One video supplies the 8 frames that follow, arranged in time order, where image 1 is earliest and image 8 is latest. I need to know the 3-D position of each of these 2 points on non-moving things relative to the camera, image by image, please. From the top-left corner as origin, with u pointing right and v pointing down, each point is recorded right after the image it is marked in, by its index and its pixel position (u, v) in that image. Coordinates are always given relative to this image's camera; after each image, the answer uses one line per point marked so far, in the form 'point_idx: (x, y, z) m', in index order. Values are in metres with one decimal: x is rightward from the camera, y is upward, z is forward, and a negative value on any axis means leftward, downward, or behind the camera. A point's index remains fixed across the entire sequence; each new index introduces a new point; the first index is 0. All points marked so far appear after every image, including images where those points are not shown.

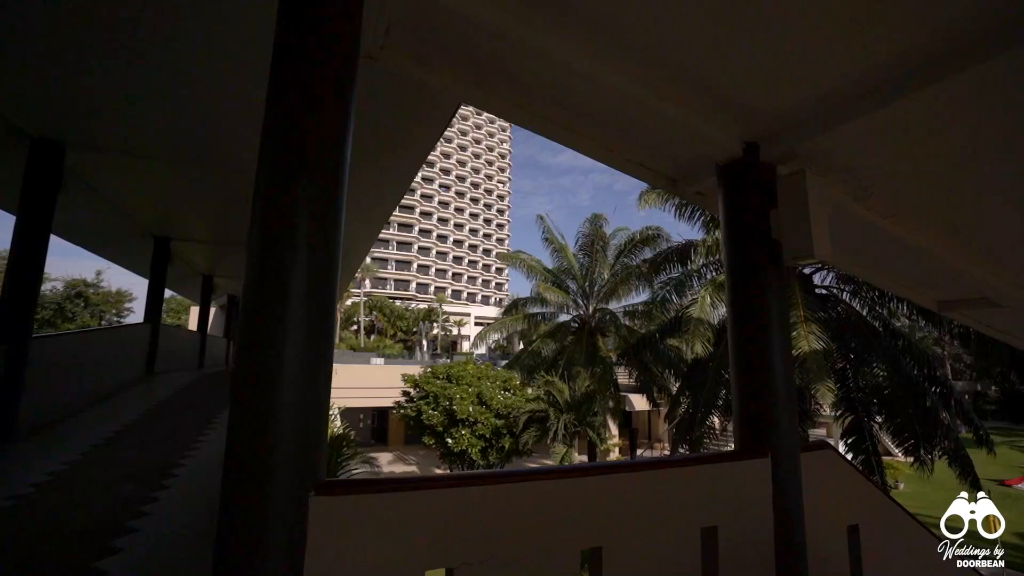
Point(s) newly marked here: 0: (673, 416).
0: (+3.3, -2.6, +10.4) m
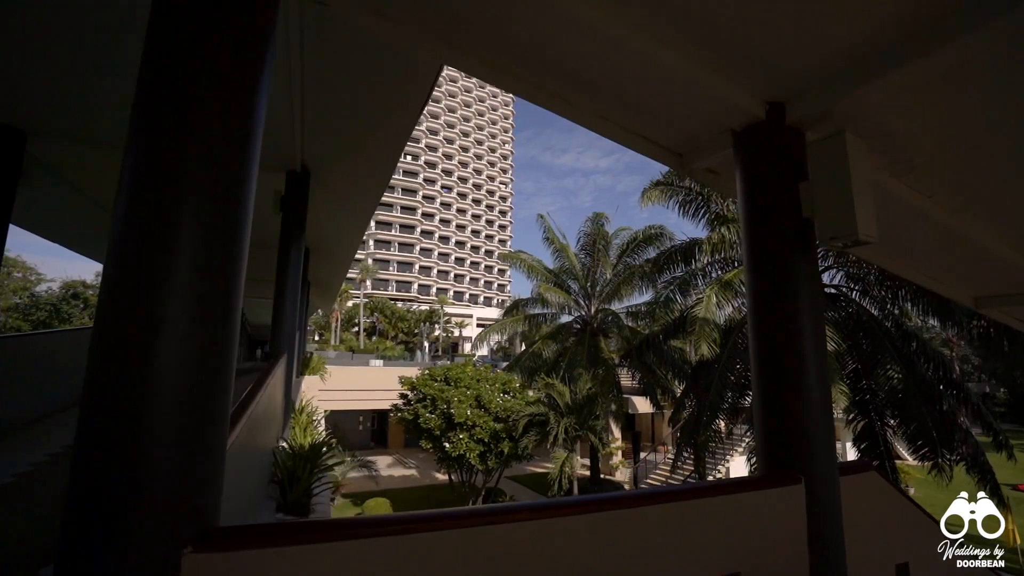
0: (+3.3, -2.6, +10.1) m
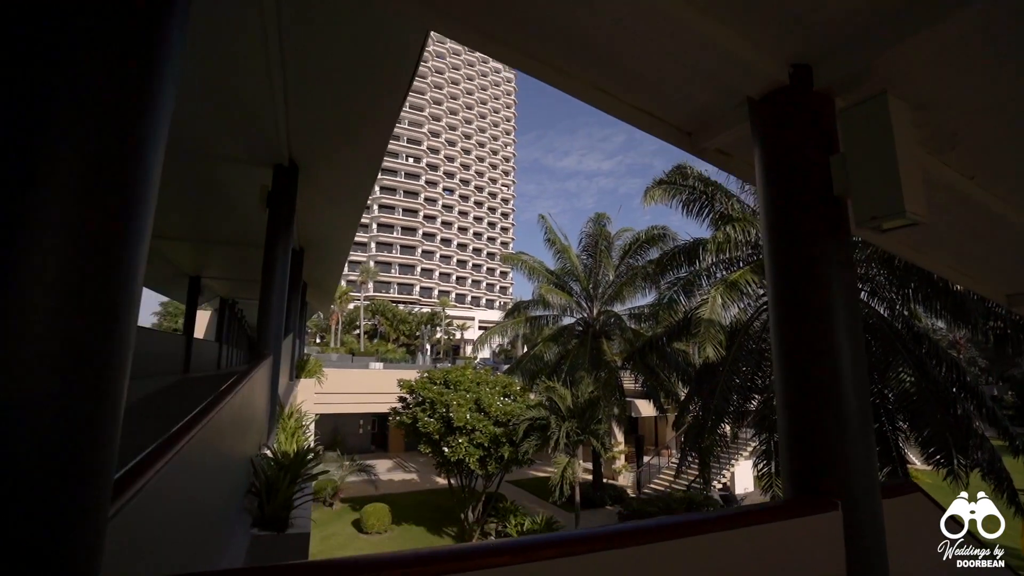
0: (+3.3, -2.6, +9.8) m
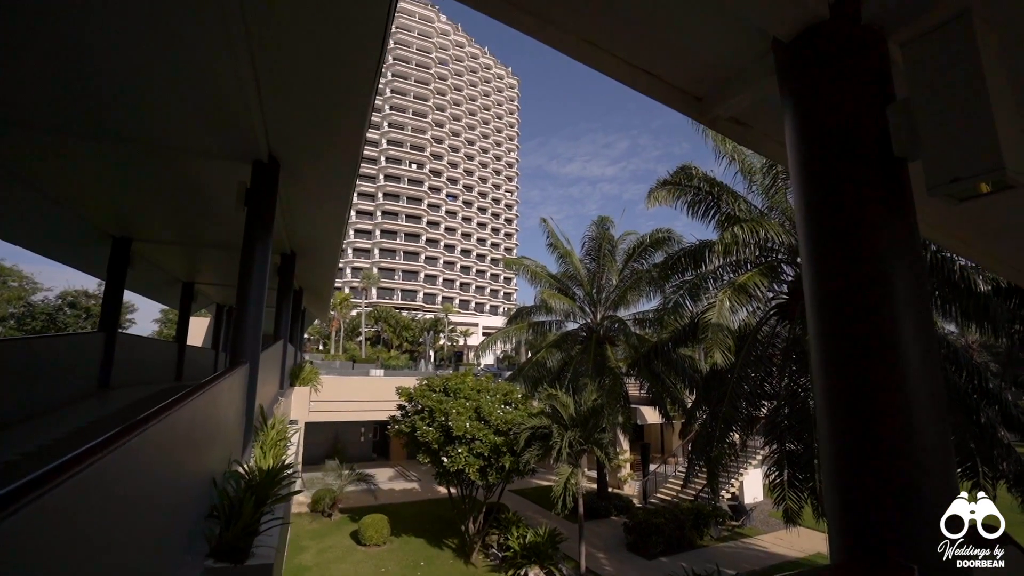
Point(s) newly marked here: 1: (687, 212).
0: (+3.3, -2.7, +9.4) m
1: (+3.1, +1.3, +9.0) m
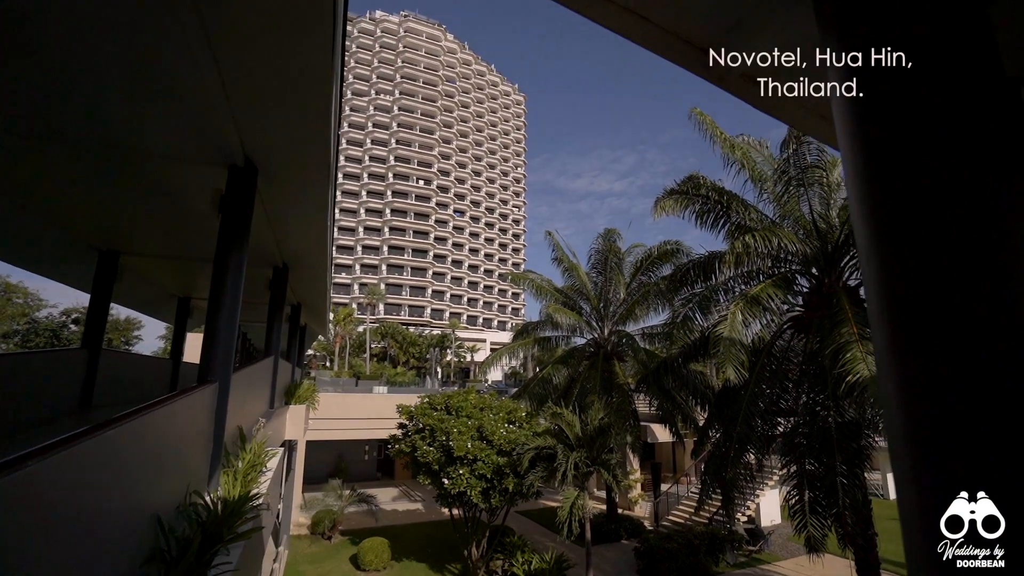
0: (+3.3, -2.9, +9.0) m
1: (+3.1, +1.1, +8.6) m
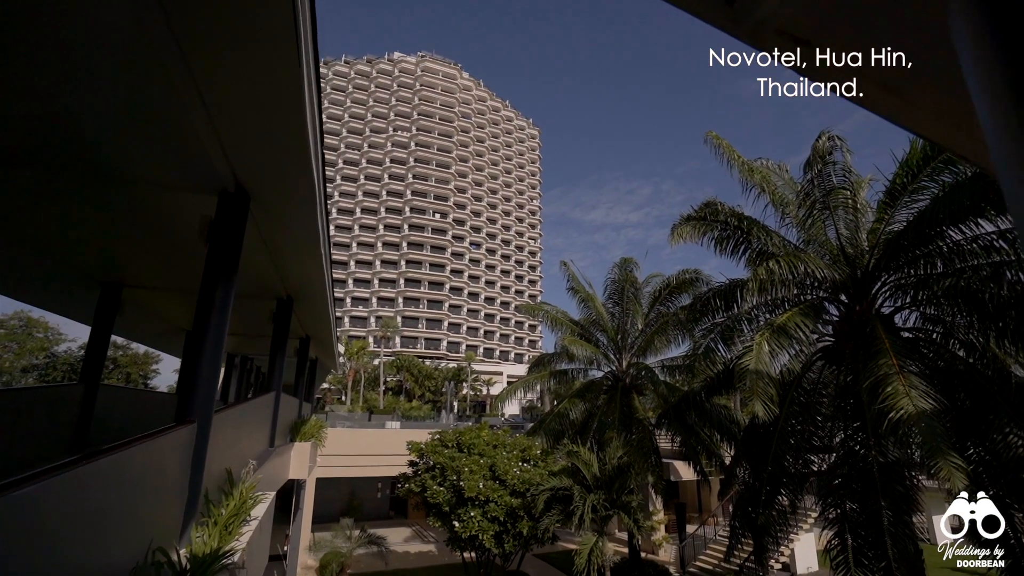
0: (+3.6, -3.4, +8.3) m
1: (+3.3, +0.6, +8.2) m
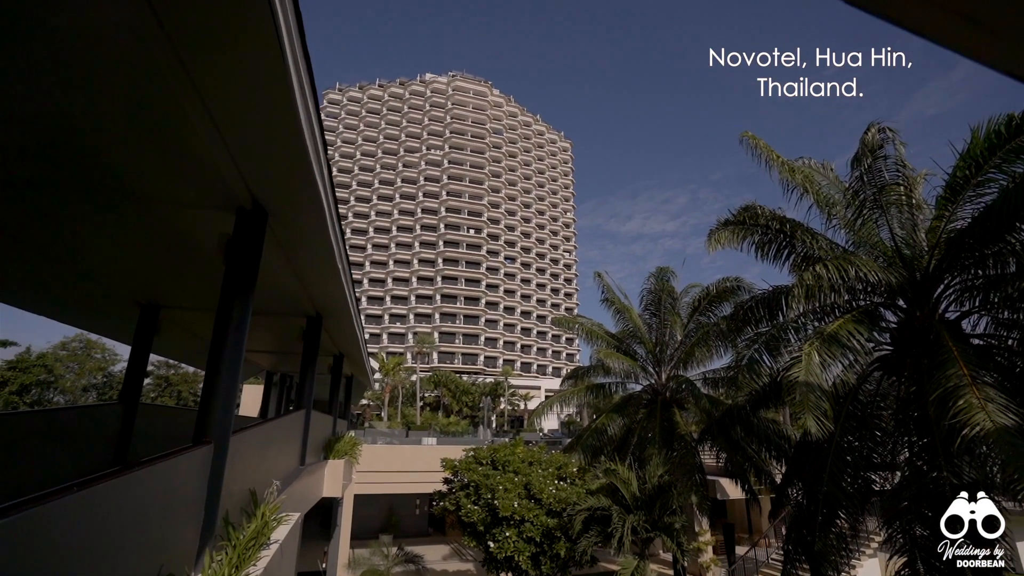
0: (+4.1, -3.5, +7.7) m
1: (+3.8, +0.5, +7.8) m
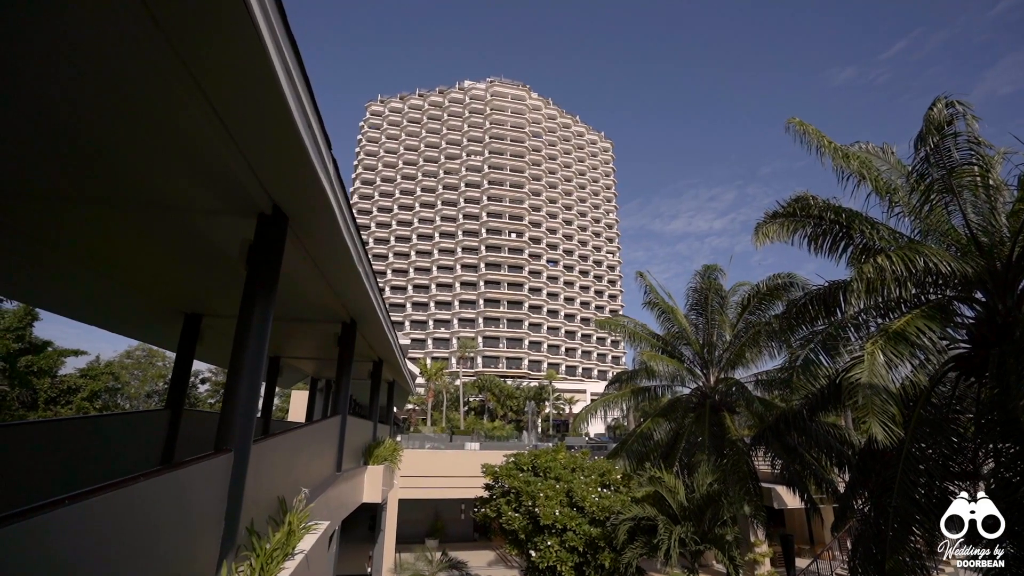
0: (+4.7, -3.4, +7.1) m
1: (+4.3, +0.6, +7.2) m
